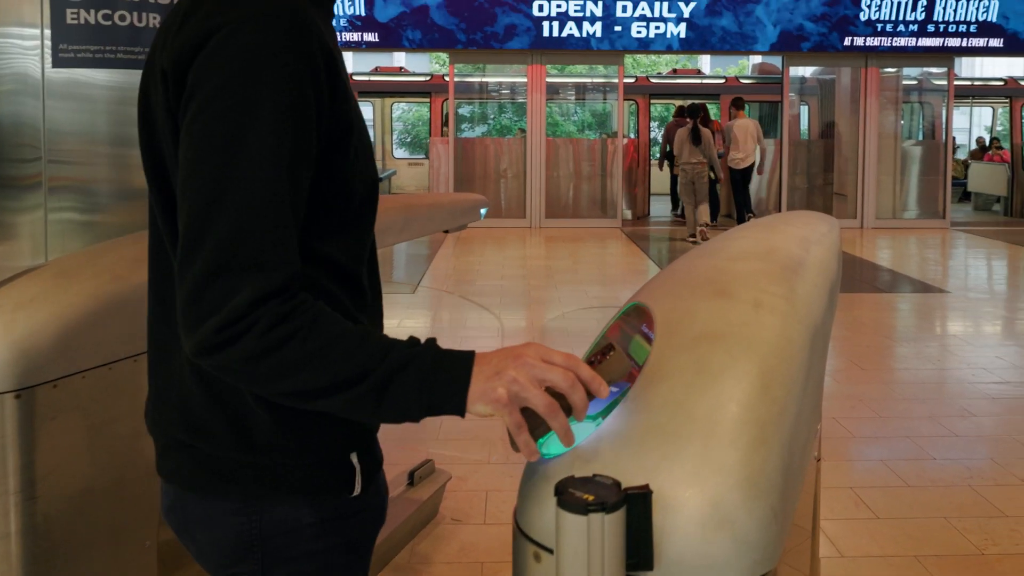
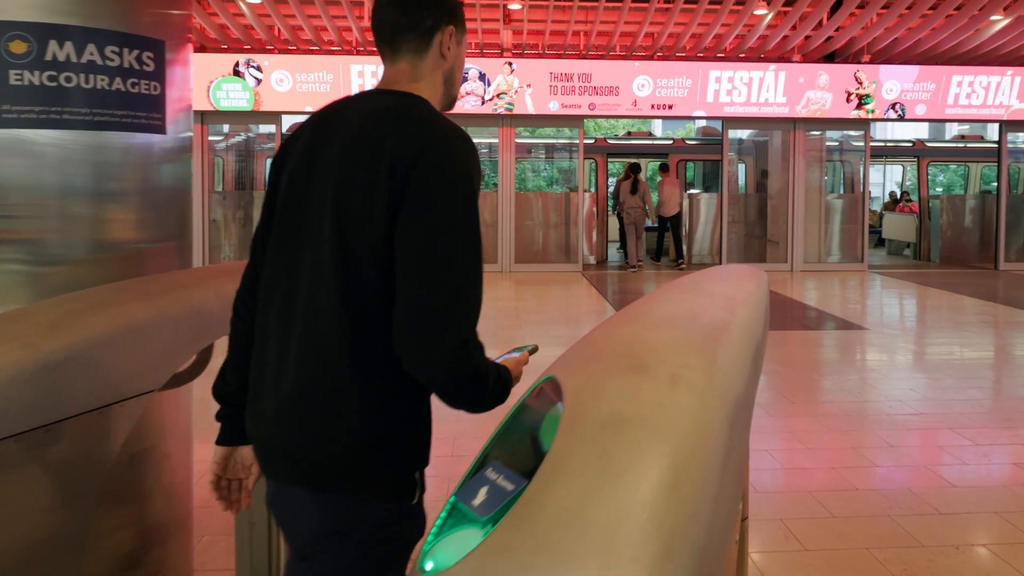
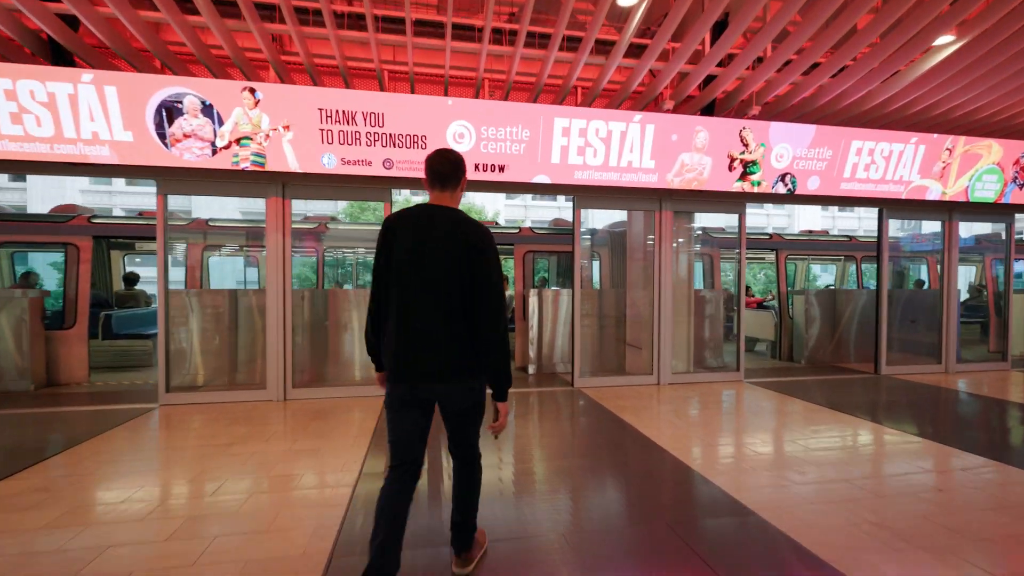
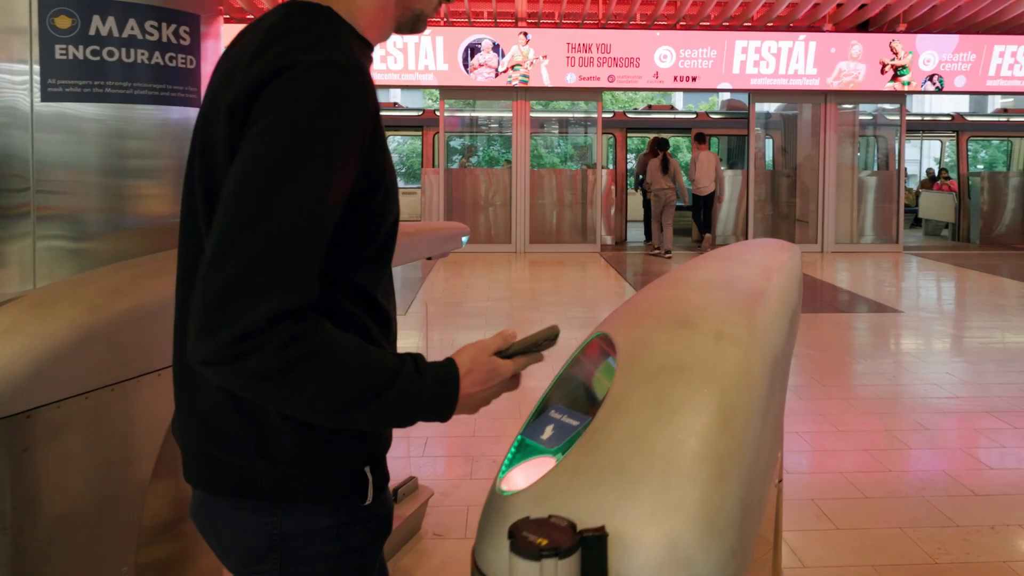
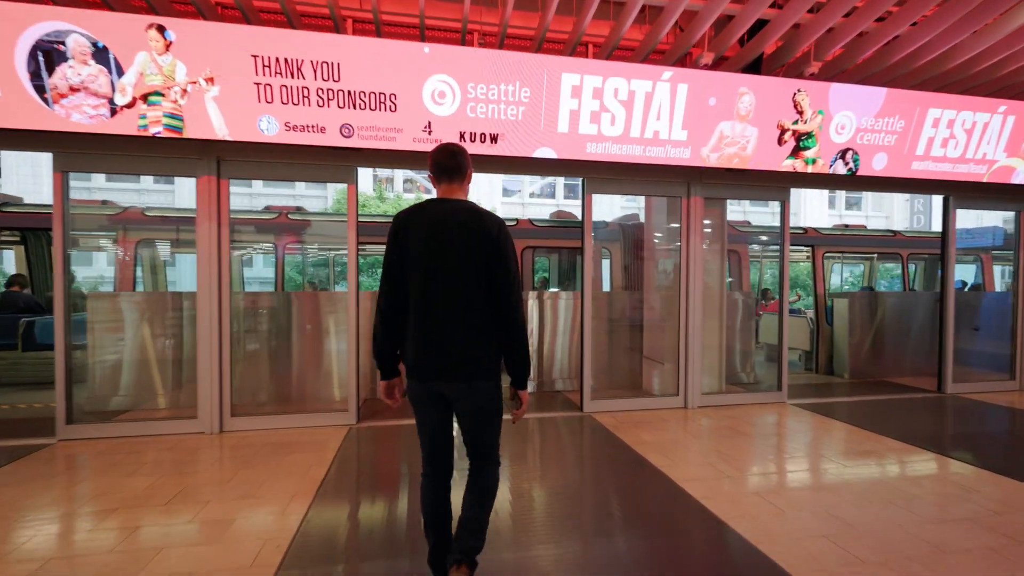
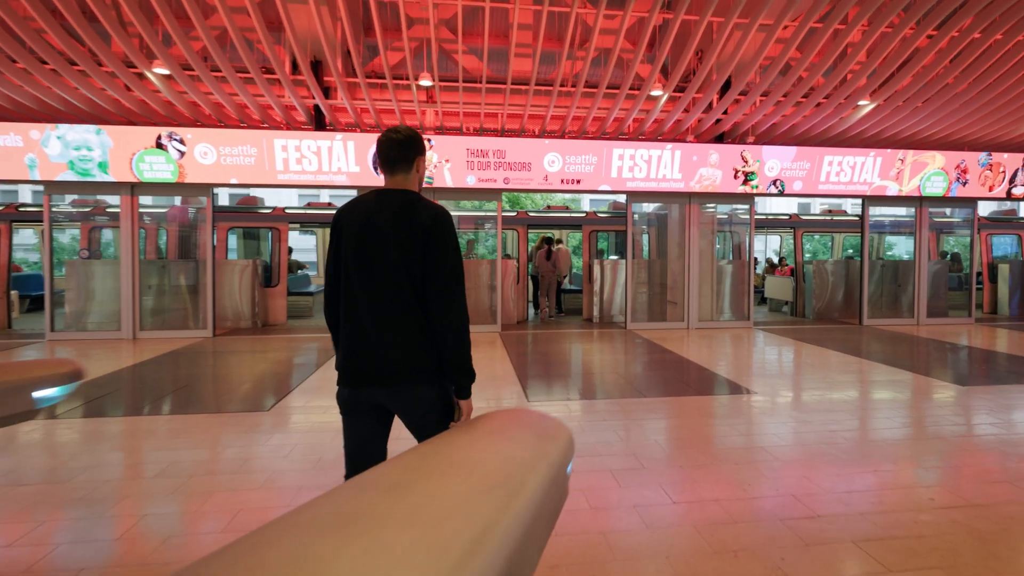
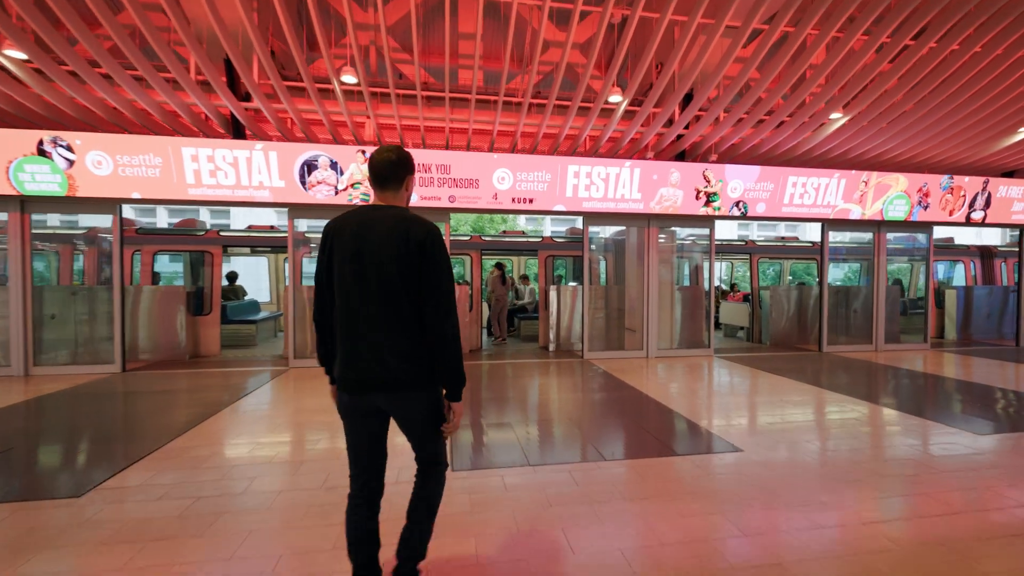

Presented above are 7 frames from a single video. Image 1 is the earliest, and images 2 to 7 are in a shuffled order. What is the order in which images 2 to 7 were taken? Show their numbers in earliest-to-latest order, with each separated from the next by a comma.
4, 2, 6, 7, 3, 5
